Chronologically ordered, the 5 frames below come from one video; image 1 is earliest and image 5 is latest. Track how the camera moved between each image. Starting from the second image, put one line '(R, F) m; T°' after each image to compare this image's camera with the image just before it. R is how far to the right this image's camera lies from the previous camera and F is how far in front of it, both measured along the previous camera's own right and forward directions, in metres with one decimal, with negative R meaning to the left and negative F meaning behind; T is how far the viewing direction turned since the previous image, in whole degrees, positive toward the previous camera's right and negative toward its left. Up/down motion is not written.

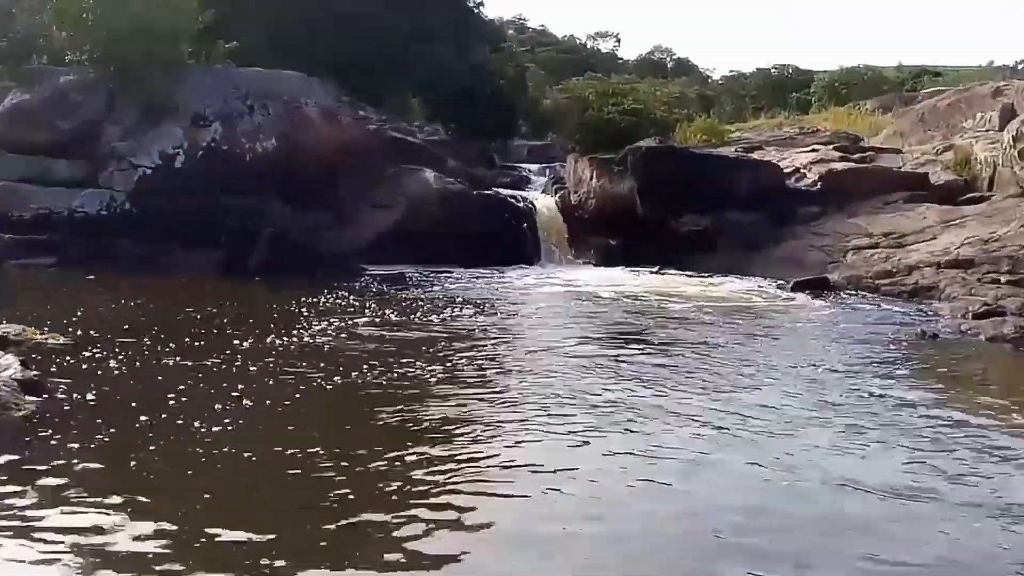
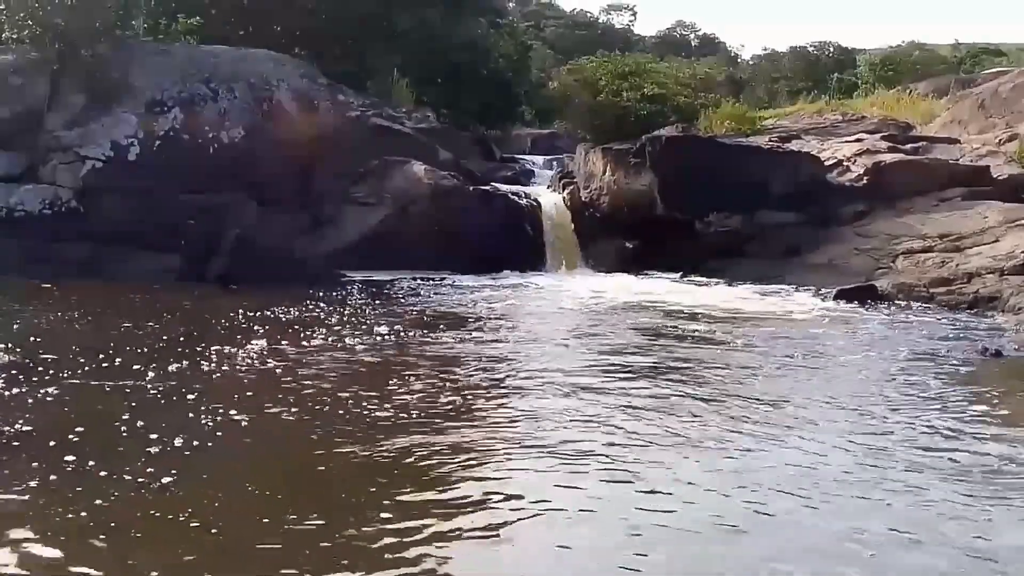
(+0.3, +2.5) m; -1°
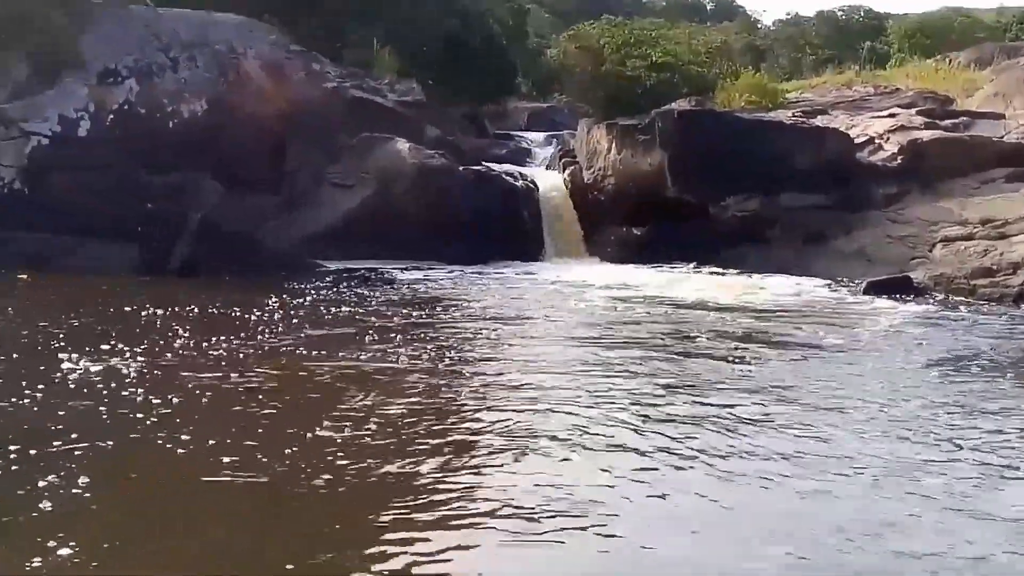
(+0.2, +1.8) m; 0°
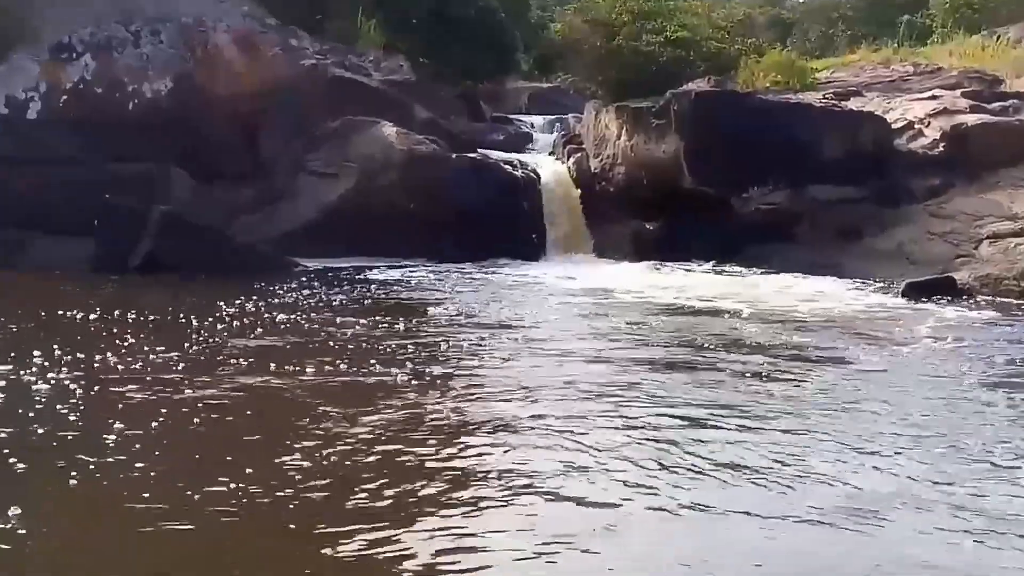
(+0.1, +1.6) m; 0°
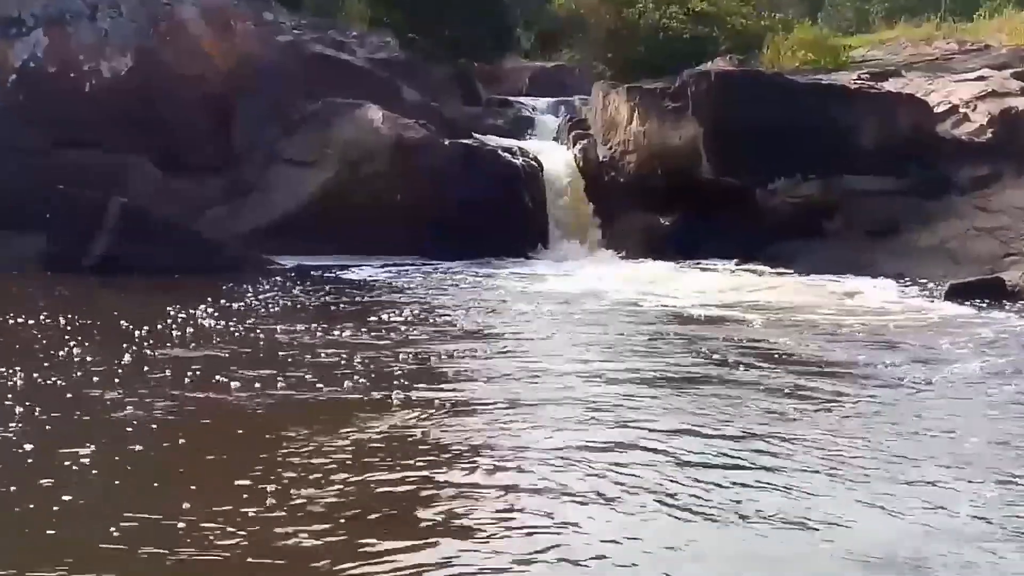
(+0.1, +1.5) m; 0°
